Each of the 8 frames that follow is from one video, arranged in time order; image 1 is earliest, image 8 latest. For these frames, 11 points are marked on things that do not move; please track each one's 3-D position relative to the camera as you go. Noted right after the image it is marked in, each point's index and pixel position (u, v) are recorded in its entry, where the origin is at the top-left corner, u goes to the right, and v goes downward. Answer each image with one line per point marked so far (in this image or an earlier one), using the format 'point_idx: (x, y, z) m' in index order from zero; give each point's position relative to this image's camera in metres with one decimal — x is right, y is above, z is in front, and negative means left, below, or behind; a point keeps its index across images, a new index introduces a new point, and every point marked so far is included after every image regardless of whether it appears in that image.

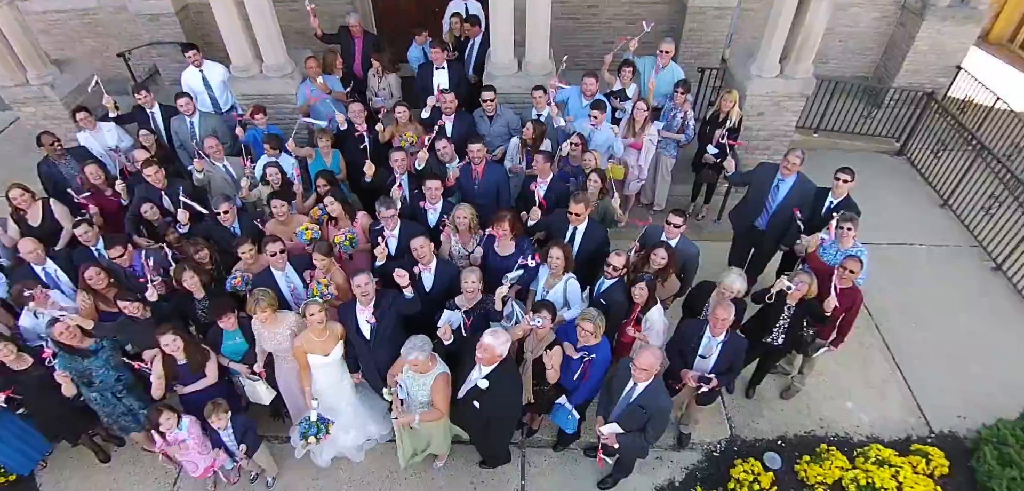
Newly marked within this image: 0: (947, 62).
0: (+6.8, +2.9, +6.7) m
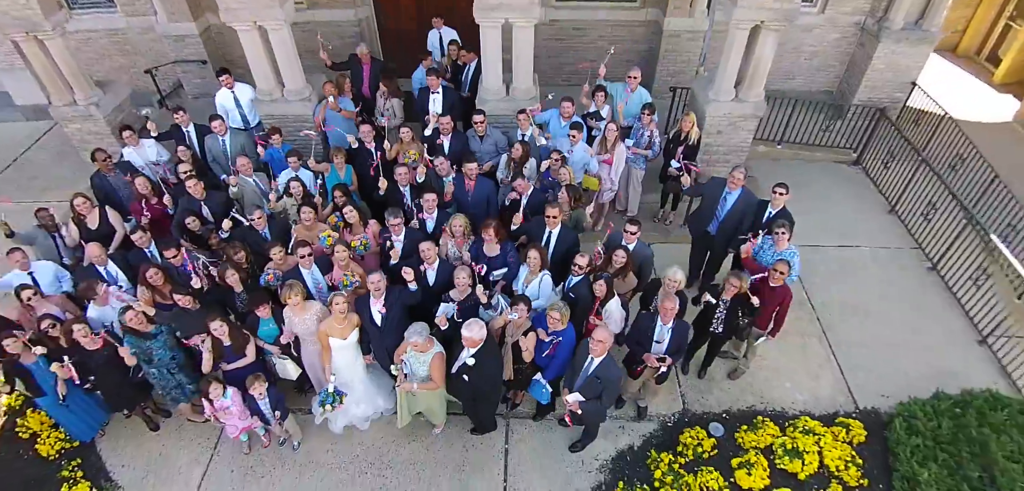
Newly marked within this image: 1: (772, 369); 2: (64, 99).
0: (+6.7, +2.9, +7.3) m
1: (+2.9, -1.4, +4.8) m
2: (-6.1, +2.0, +5.9) m
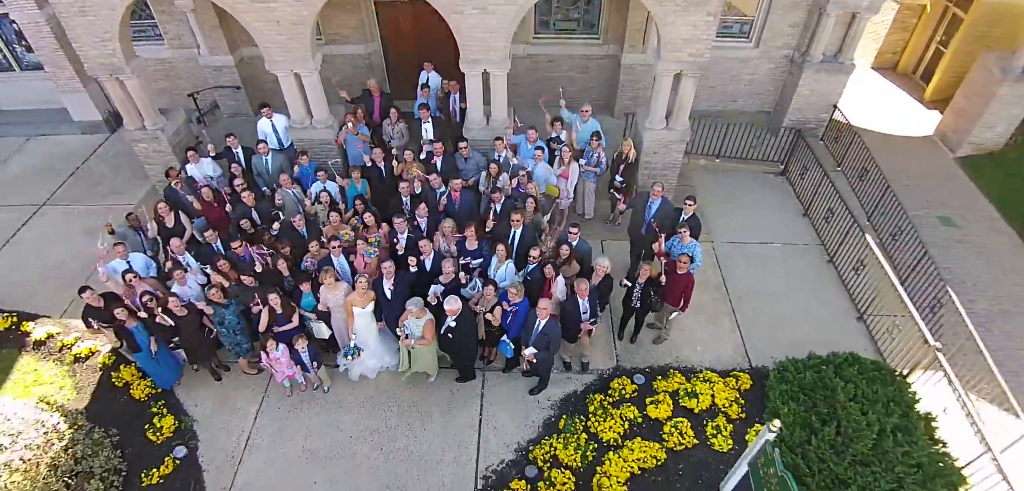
0: (+6.3, +2.9, +8.7) m
1: (+2.6, -1.3, +6.2) m
2: (-6.4, +2.1, +7.3) m
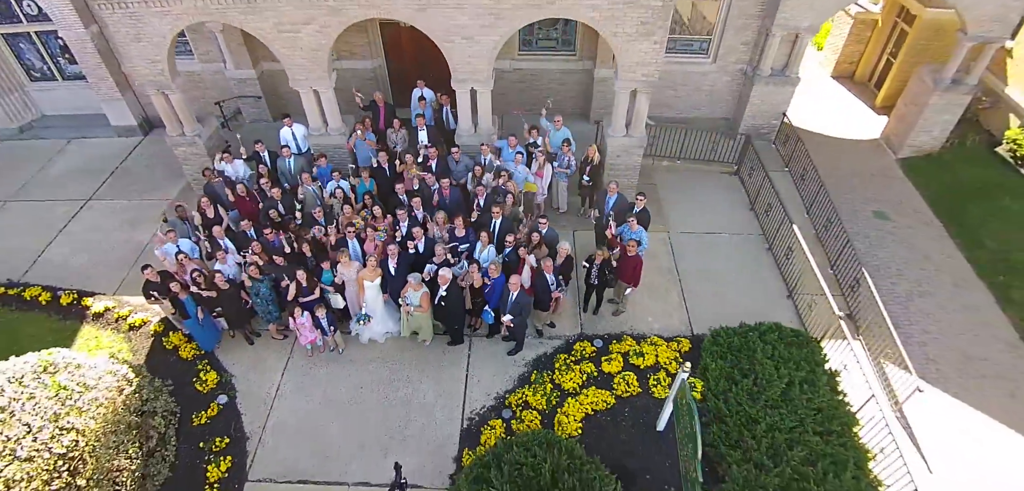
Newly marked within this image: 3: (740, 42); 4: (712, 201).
0: (+6.1, +3.1, +9.9) m
1: (+2.3, -1.1, +7.4) m
2: (-6.7, +2.3, +8.5) m
3: (+5.0, +4.5, +9.5) m
4: (+4.3, +1.0, +9.2) m
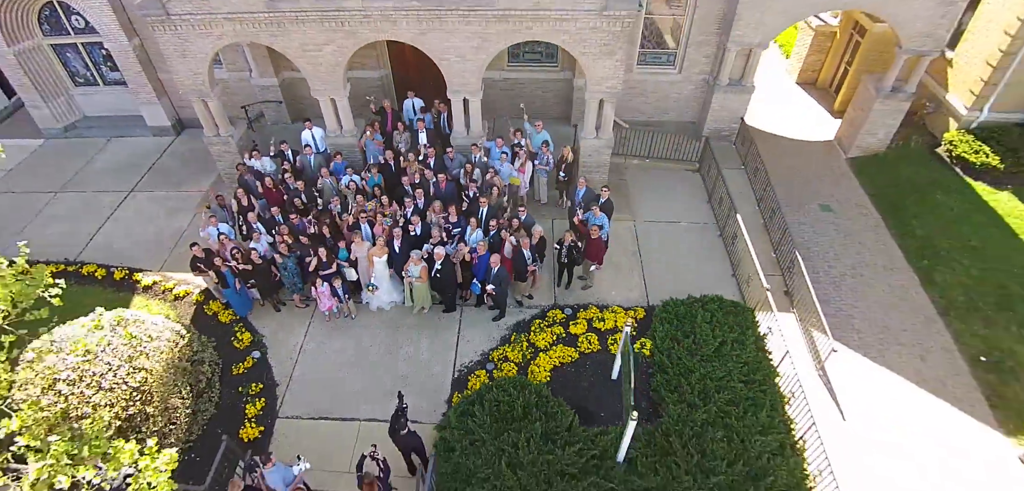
0: (+5.8, +3.4, +11.2) m
1: (+1.9, -0.8, +8.8) m
2: (-7.0, +2.6, +9.9) m
3: (+4.8, +4.8, +10.8) m
4: (+4.0, +1.3, +10.5) m
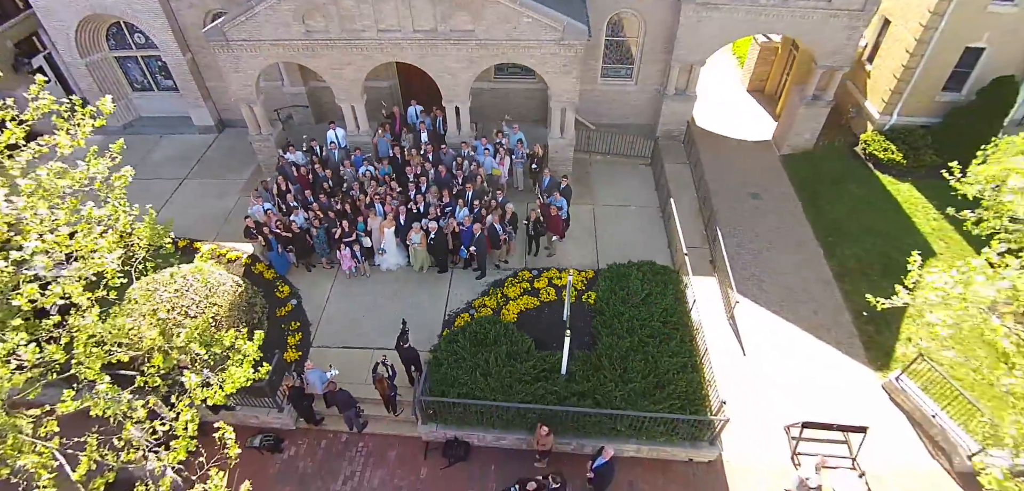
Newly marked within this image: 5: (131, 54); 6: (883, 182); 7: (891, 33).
0: (+5.3, +4.0, +13.5) m
1: (+1.4, -0.2, +11.2) m
2: (-7.5, +3.3, +12.4) m
3: (+4.3, +5.4, +13.1) m
4: (+3.5, +1.9, +12.9) m
5: (-13.4, +6.7, +15.0) m
6: (+11.6, +2.0, +13.4) m
7: (+12.1, +6.8, +13.6) m
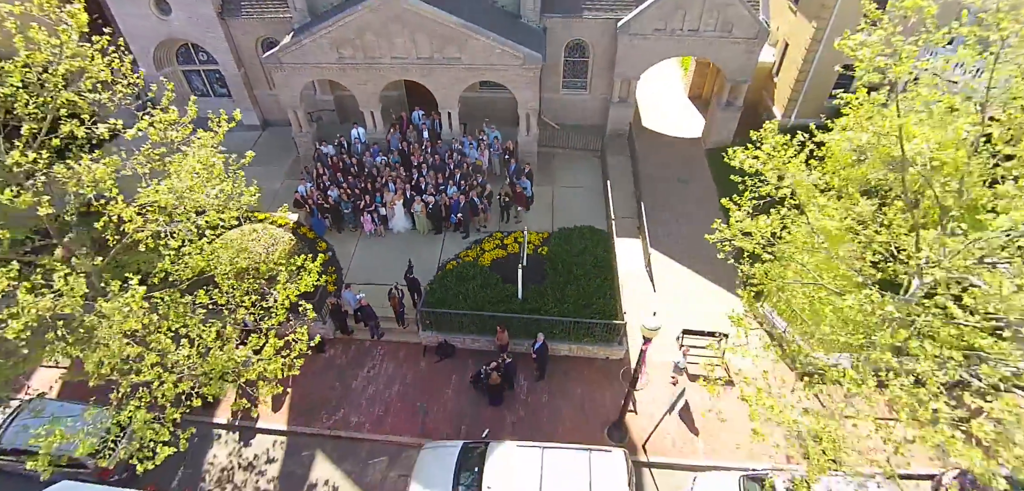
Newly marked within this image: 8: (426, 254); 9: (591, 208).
0: (+4.6, +5.1, +17.4) m
1: (+0.6, +0.9, +15.1) m
2: (-8.2, +4.4, +16.4) m
3: (+3.5, +6.5, +17.0) m
4: (+2.7, +2.9, +16.8) m
5: (-14.1, +7.9, +19.0) m
6: (+10.8, +3.0, +17.2) m
7: (+11.3, +7.8, +17.4) m
8: (-2.9, -0.3, +14.4) m
9: (+2.9, +1.4, +15.5) m
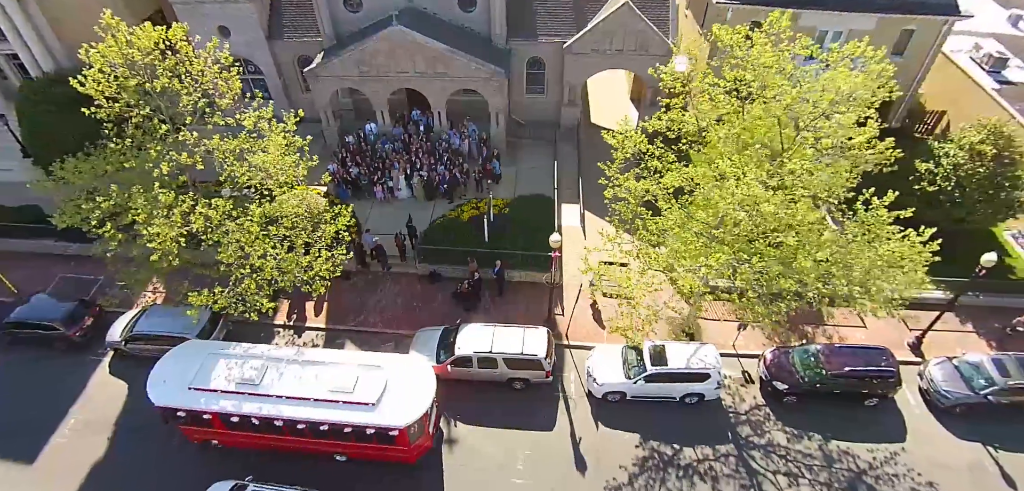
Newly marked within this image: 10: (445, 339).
0: (+3.2, +6.9, +22.9) m
1: (-0.7, +2.7, +20.6) m
2: (-9.6, +6.2, +21.9) m
3: (+2.2, +8.2, +22.5) m
4: (+1.4, +4.7, +22.3) m
5: (-15.4, +9.6, +24.6) m
6: (+9.5, +4.8, +22.7) m
7: (+10.0, +9.6, +22.9) m
8: (-4.3, +1.5, +19.9) m
9: (+1.5, +3.2, +21.0) m
10: (-2.5, -3.4, +15.7) m
